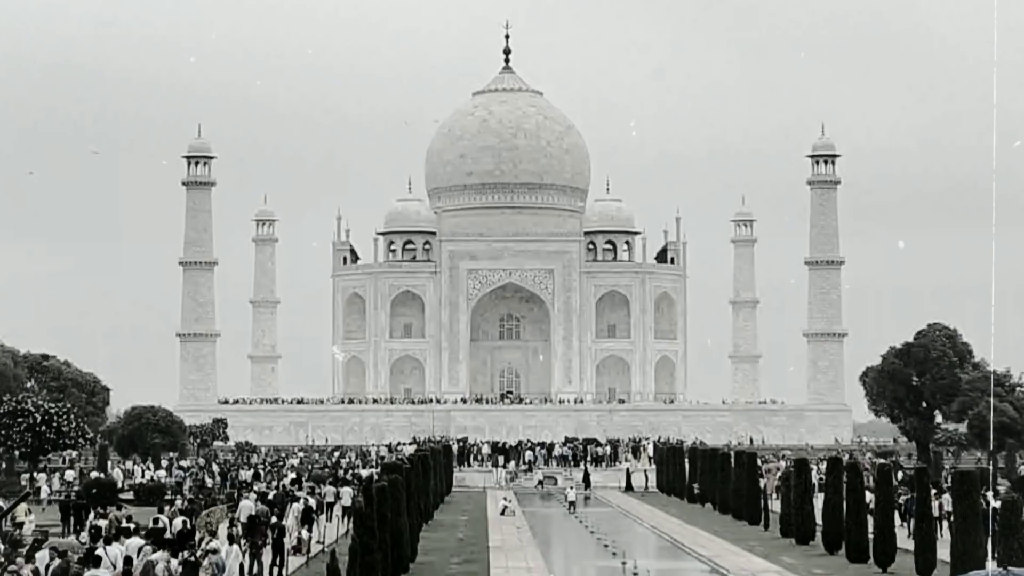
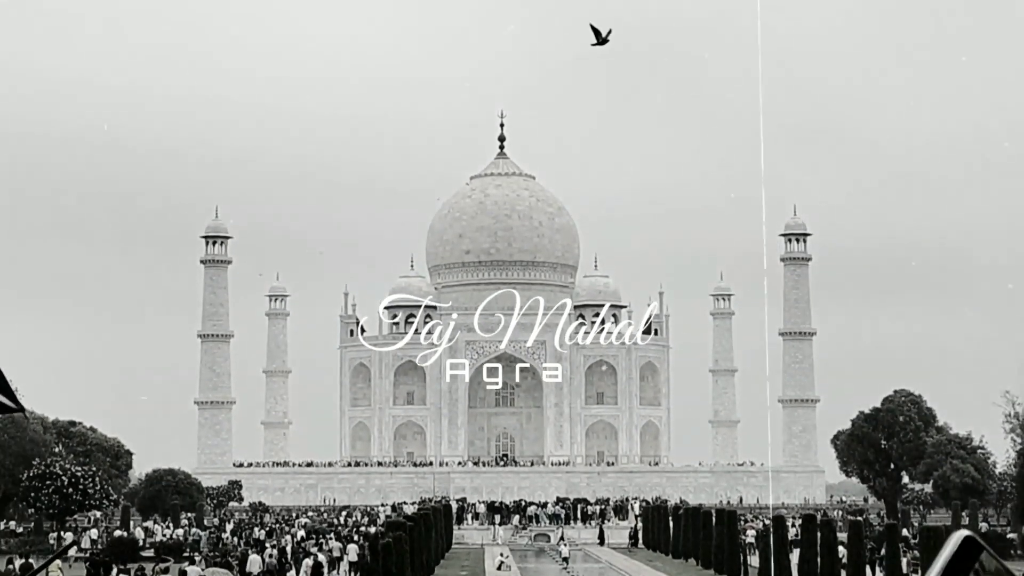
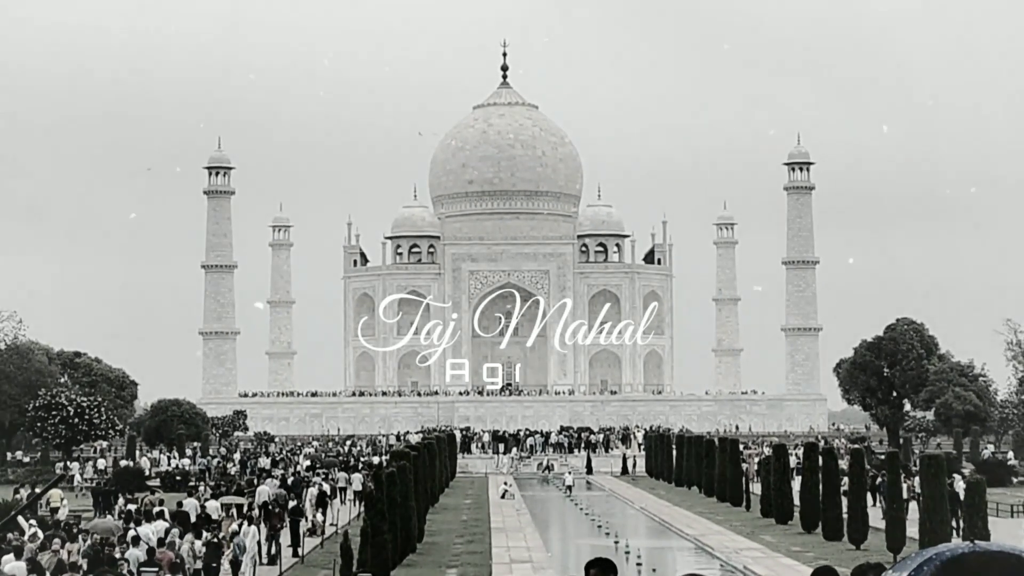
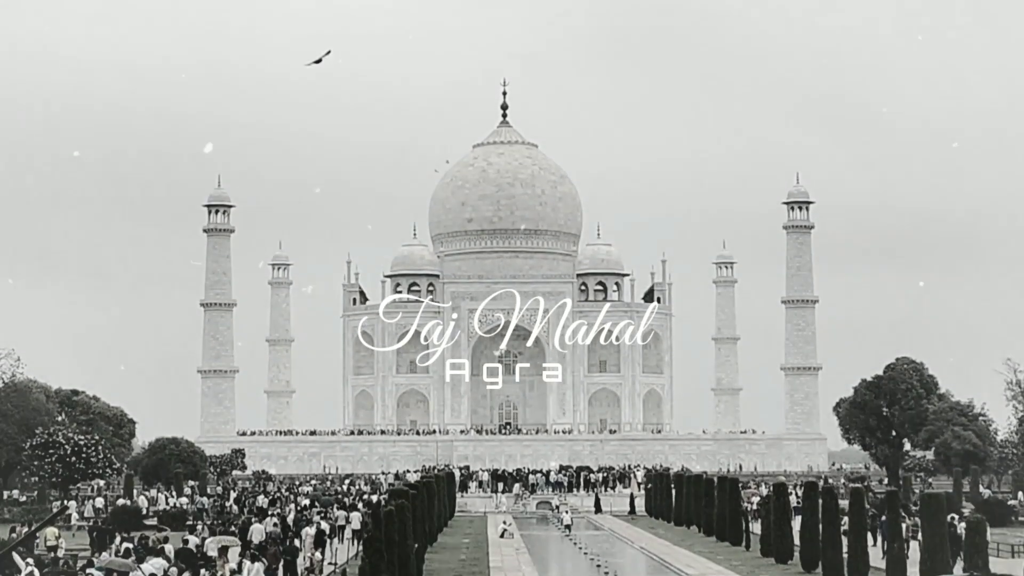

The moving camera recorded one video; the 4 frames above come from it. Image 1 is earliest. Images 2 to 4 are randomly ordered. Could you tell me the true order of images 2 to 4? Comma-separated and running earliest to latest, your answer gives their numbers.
3, 4, 2
